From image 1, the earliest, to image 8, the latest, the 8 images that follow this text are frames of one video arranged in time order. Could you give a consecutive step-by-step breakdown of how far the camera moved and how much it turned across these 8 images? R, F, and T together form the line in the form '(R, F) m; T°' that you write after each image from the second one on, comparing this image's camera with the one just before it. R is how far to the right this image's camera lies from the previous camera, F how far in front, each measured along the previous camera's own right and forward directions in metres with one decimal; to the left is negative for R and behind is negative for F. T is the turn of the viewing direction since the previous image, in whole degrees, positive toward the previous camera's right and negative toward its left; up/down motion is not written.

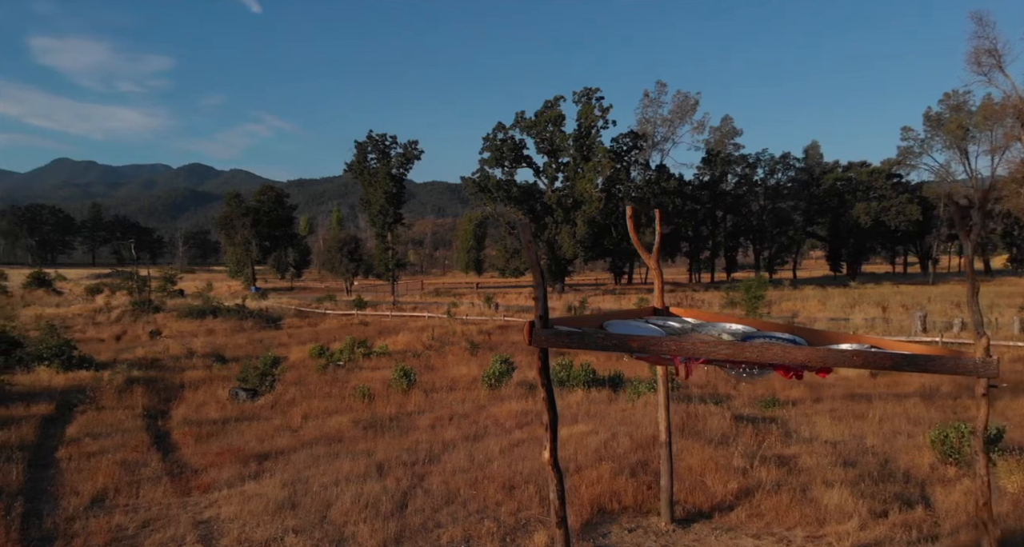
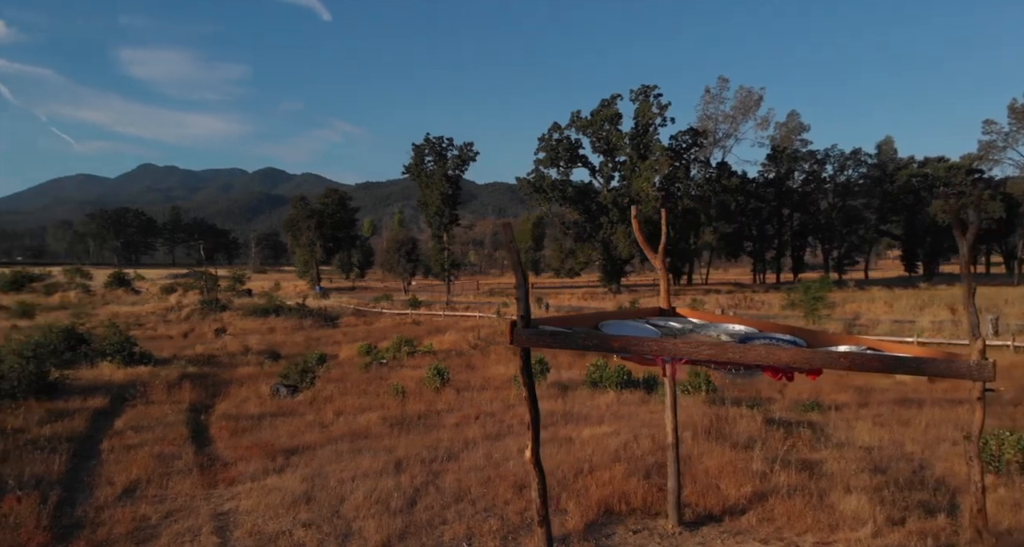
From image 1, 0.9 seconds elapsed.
(+0.5, 0.0) m; -5°
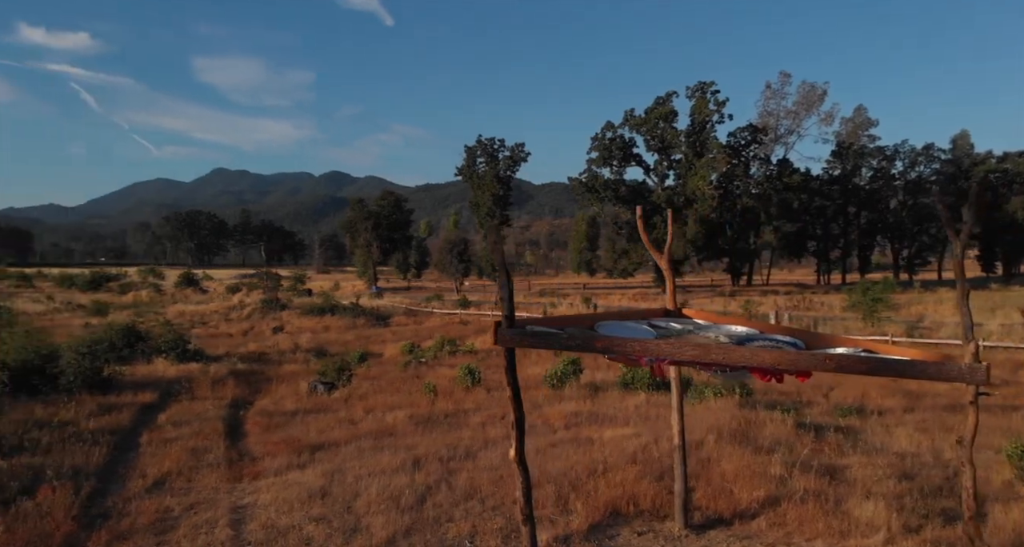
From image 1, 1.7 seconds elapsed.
(+0.5, 0.0) m; -4°
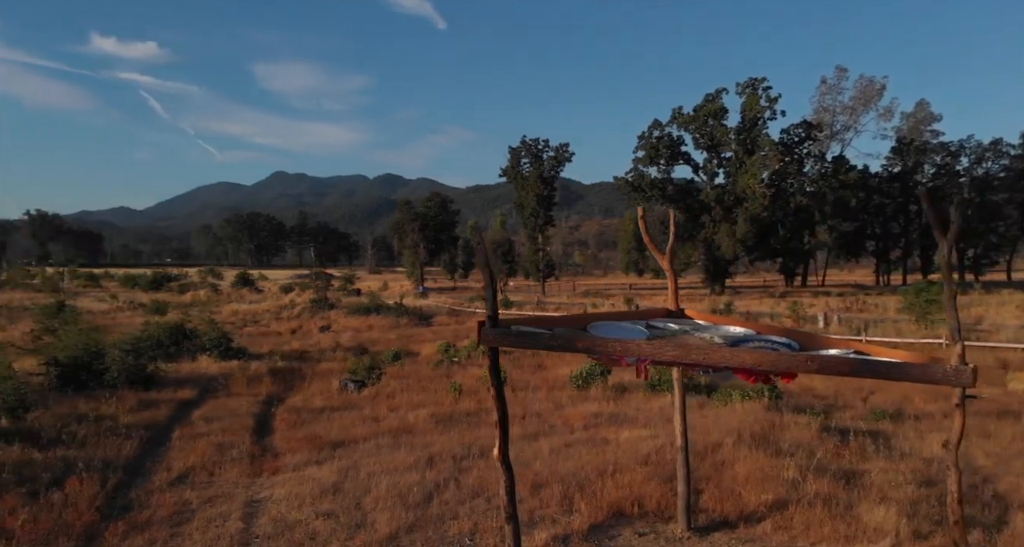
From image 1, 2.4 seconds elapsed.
(+0.4, 0.0) m; -4°
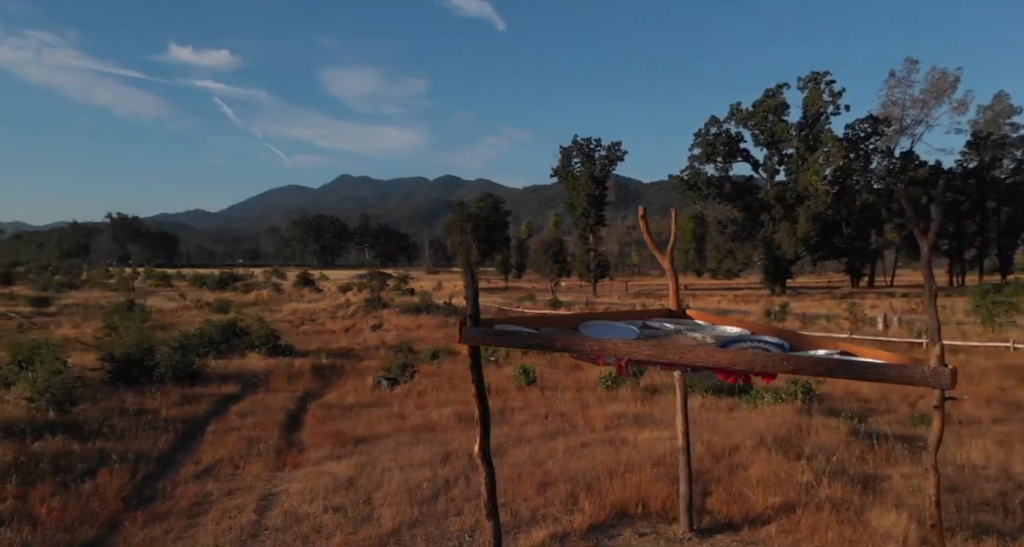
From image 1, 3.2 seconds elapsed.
(+0.5, 0.0) m; -4°
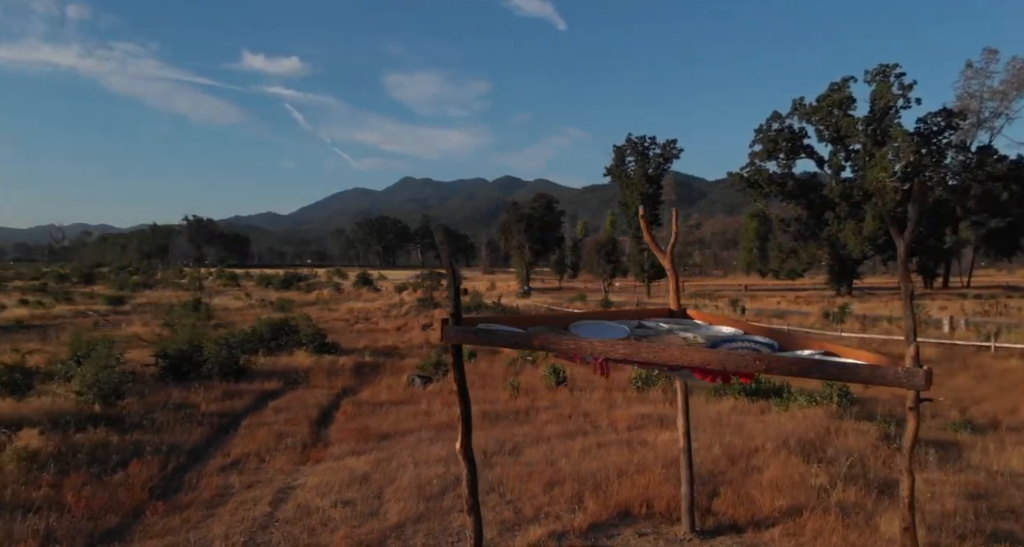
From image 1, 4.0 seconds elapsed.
(+0.5, 0.0) m; -4°
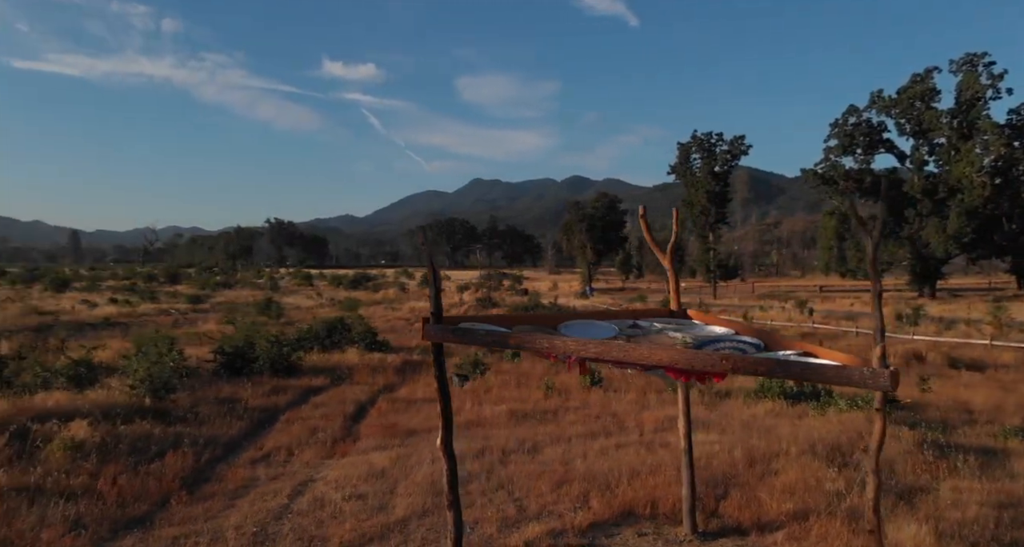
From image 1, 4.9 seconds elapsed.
(+0.6, 0.0) m; -5°
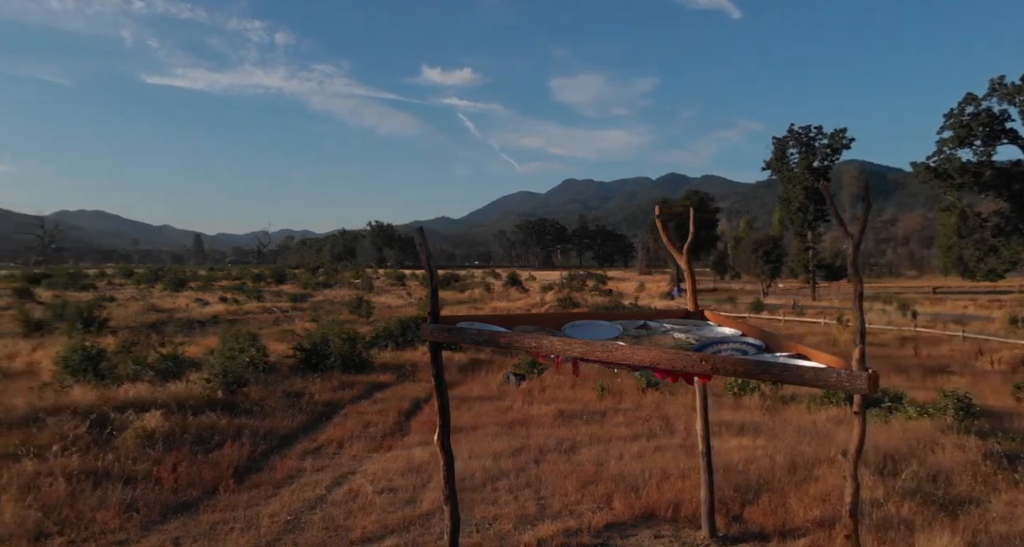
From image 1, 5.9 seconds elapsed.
(+0.7, 0.0) m; -7°
